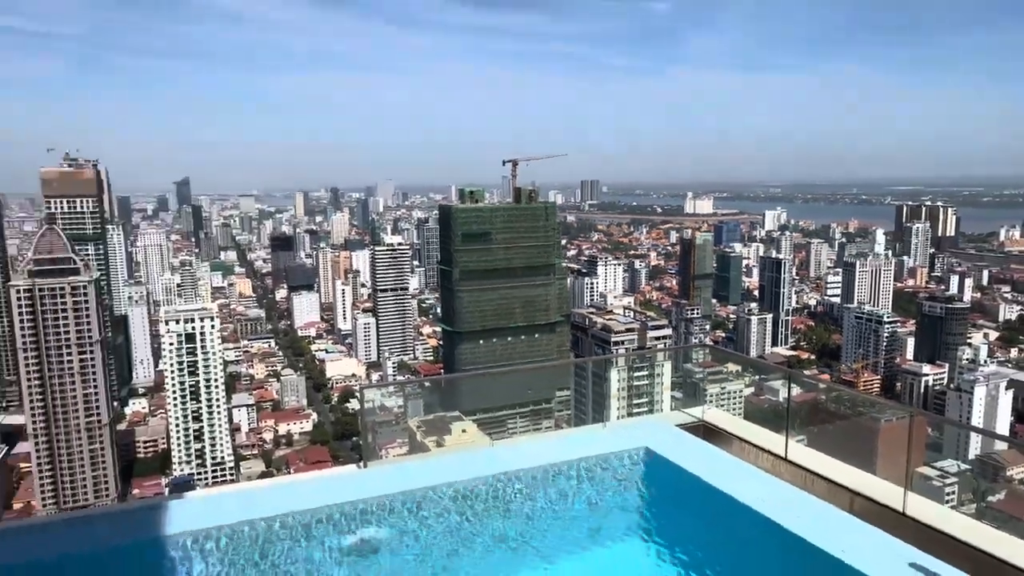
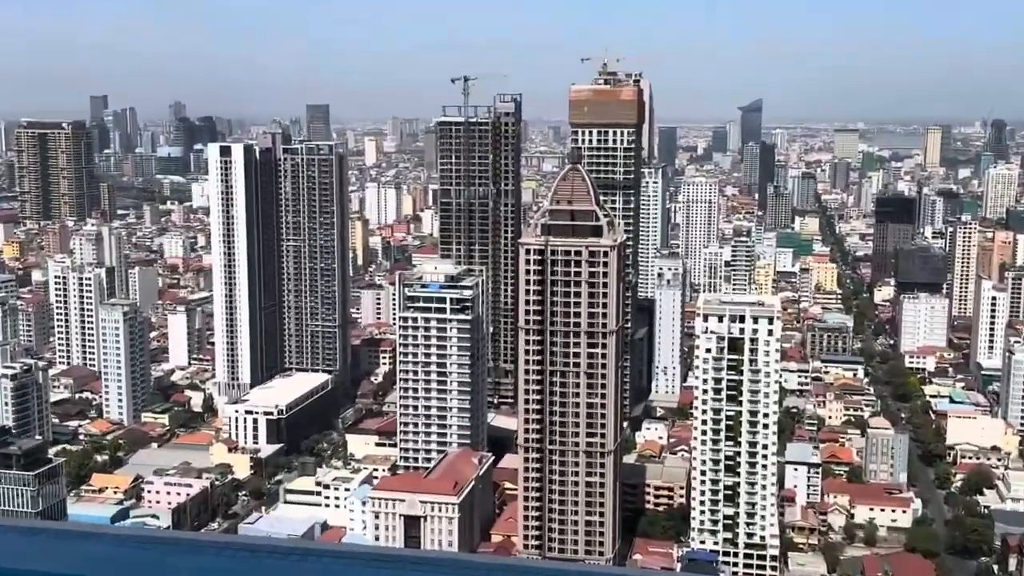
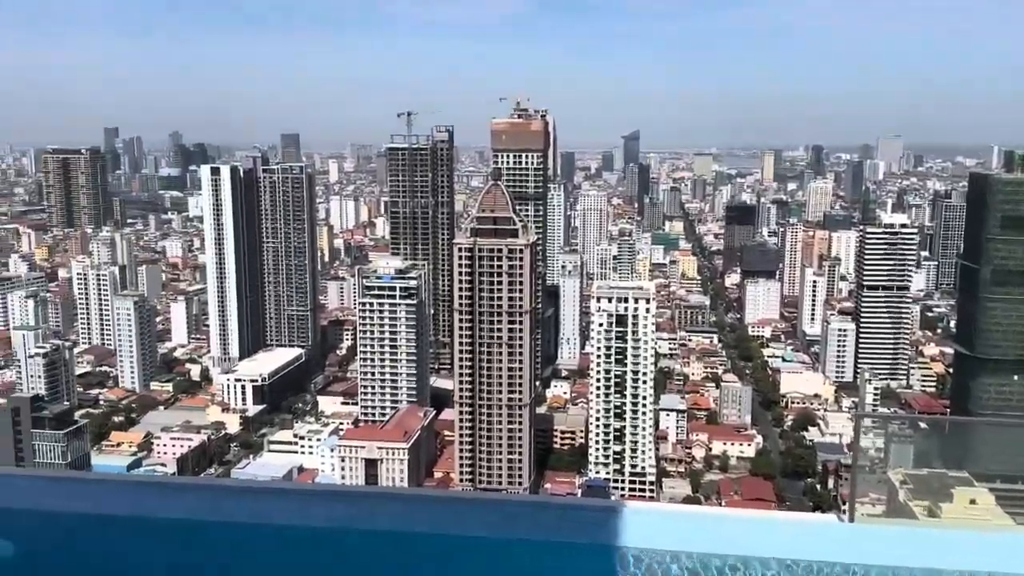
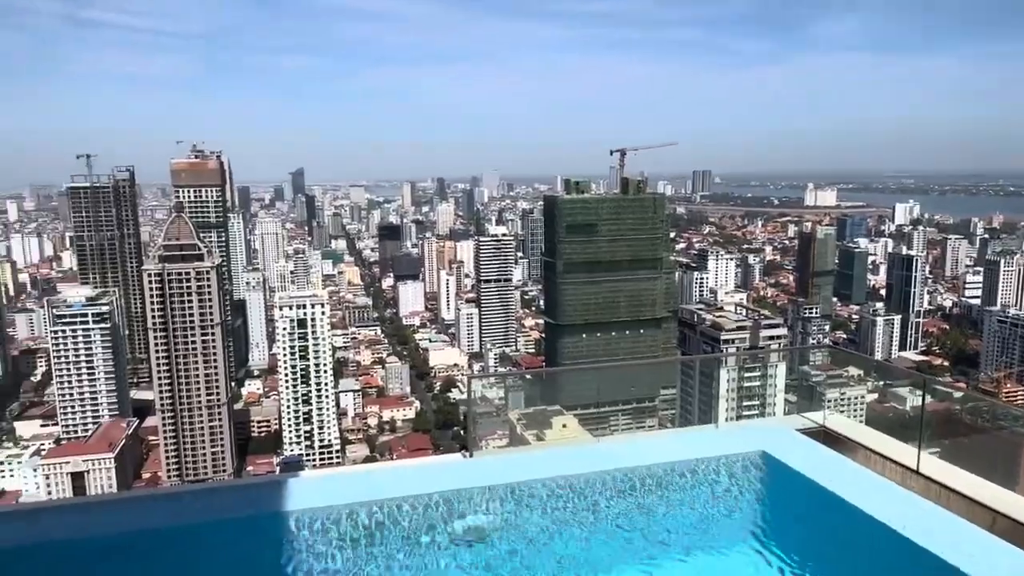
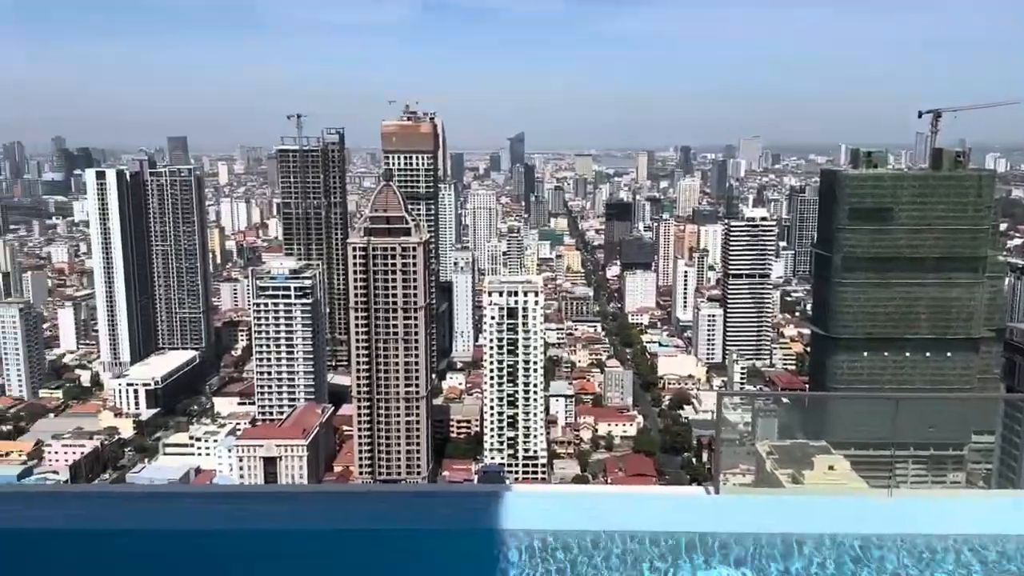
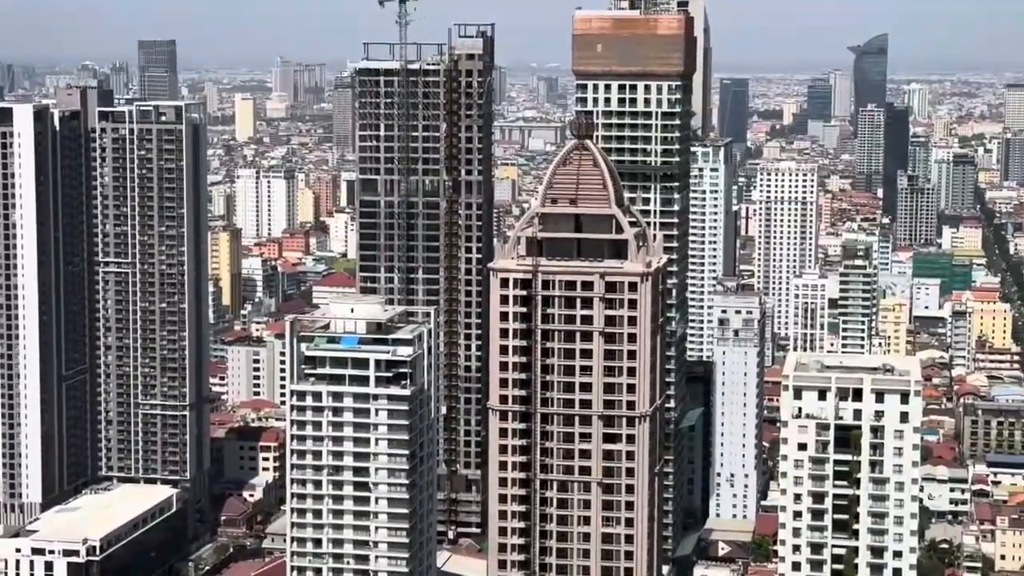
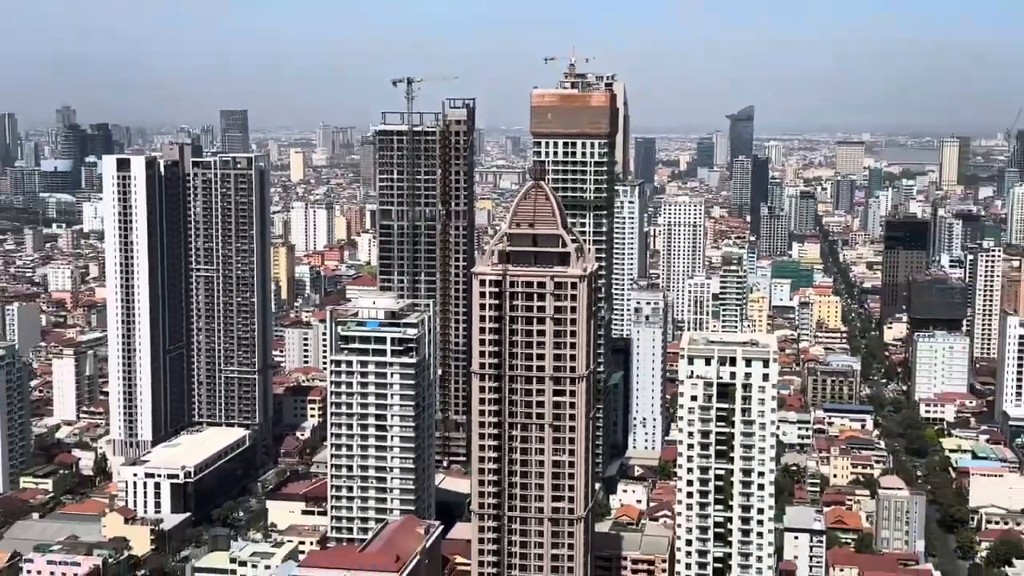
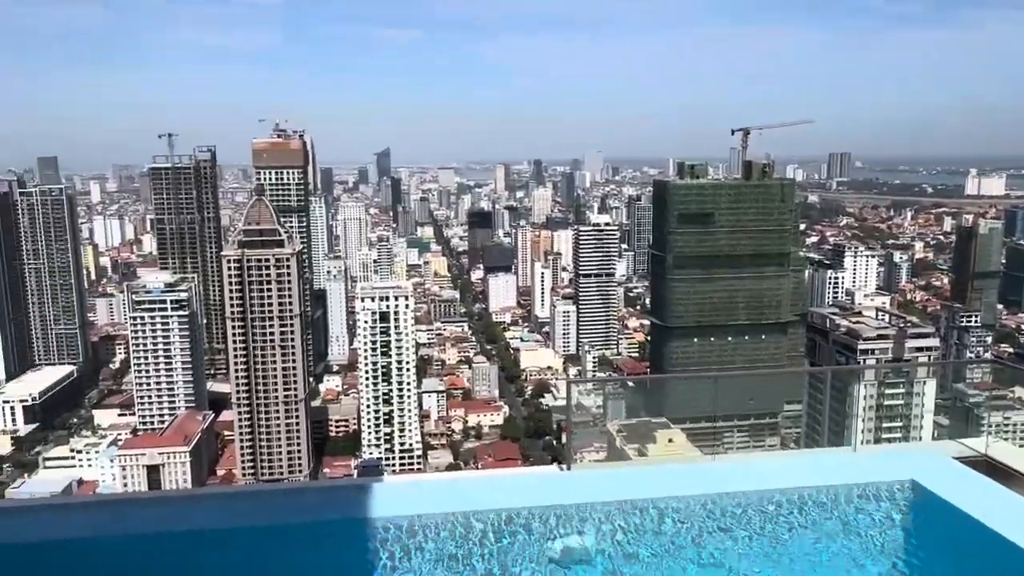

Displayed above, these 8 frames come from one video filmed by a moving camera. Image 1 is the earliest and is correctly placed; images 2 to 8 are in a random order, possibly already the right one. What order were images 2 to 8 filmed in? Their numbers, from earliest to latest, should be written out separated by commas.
4, 8, 5, 3, 2, 6, 7
